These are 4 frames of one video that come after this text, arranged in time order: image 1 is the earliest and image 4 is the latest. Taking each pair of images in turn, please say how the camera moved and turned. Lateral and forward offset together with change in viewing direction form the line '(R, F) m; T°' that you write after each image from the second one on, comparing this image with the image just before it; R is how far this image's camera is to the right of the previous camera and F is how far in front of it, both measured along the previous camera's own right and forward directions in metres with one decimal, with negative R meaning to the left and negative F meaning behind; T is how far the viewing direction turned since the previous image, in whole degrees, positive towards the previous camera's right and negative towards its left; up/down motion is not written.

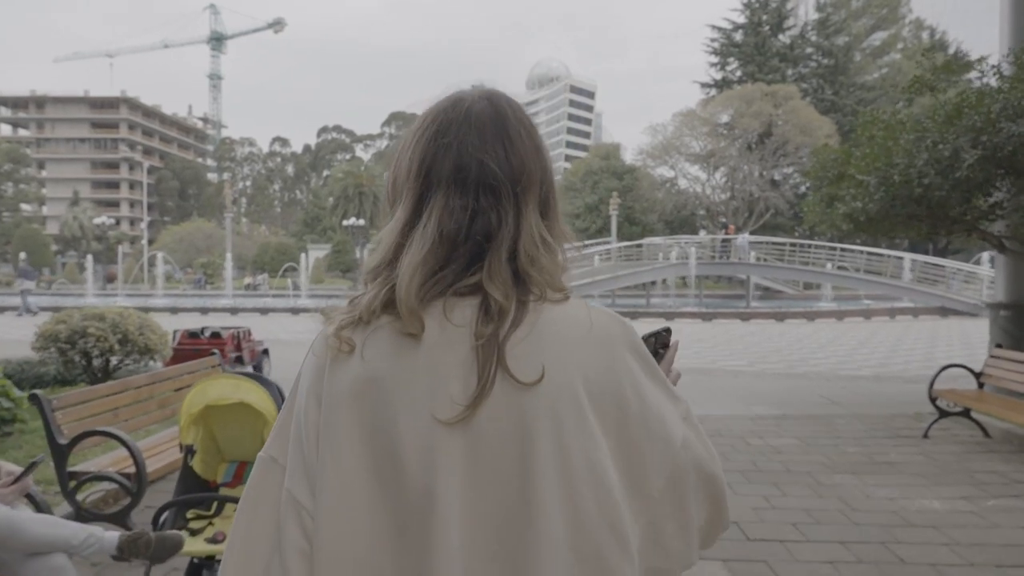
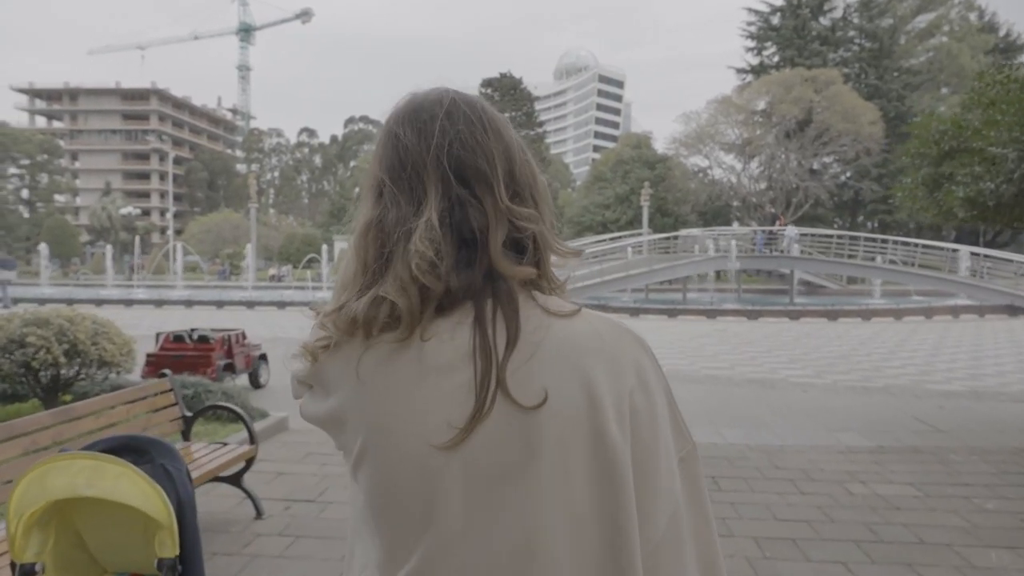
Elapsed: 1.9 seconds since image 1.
(-0.1, +1.4) m; -2°
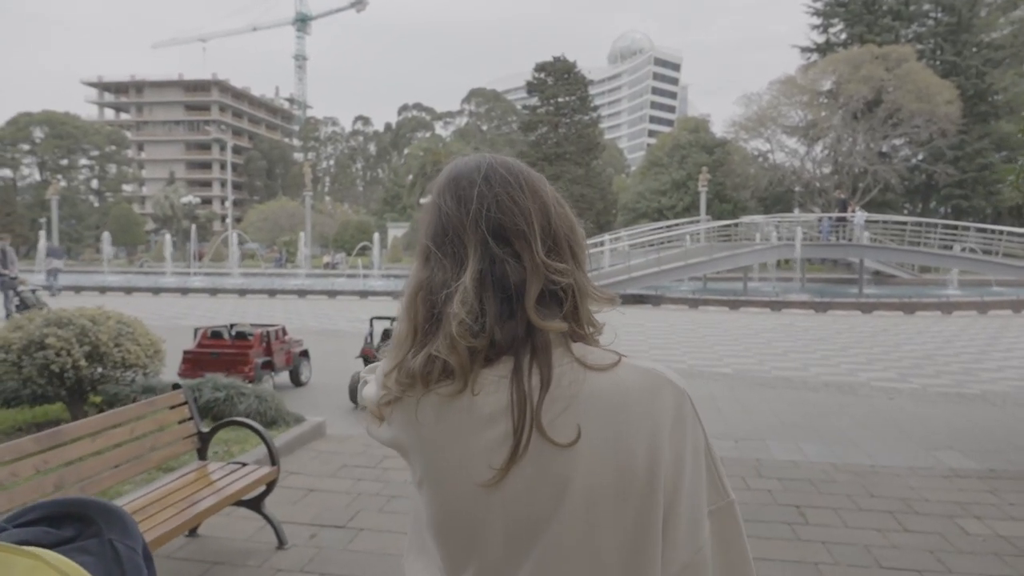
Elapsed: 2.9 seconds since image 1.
(0.0, +0.6) m; -4°
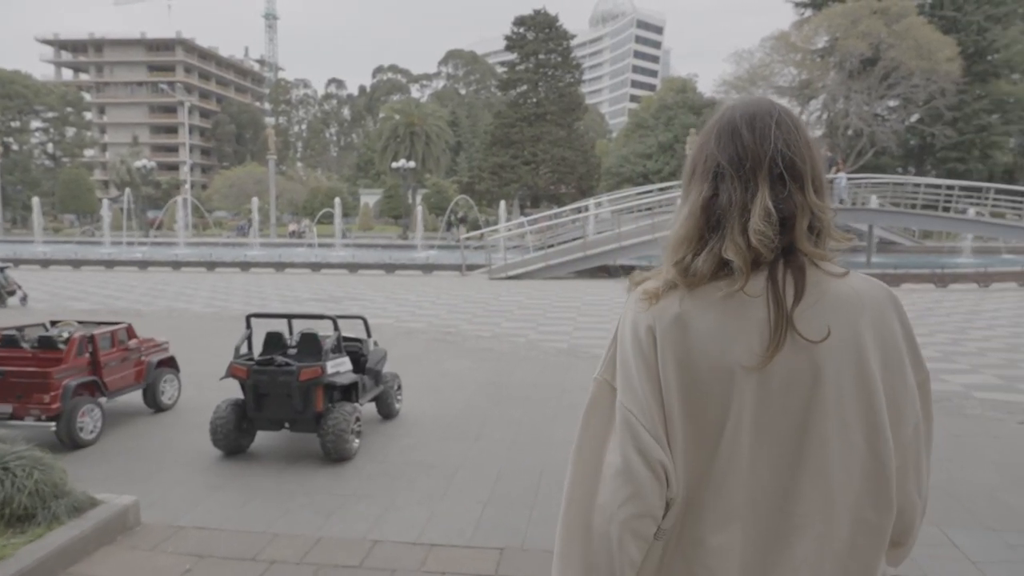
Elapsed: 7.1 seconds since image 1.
(+0.2, +2.7) m; +2°
